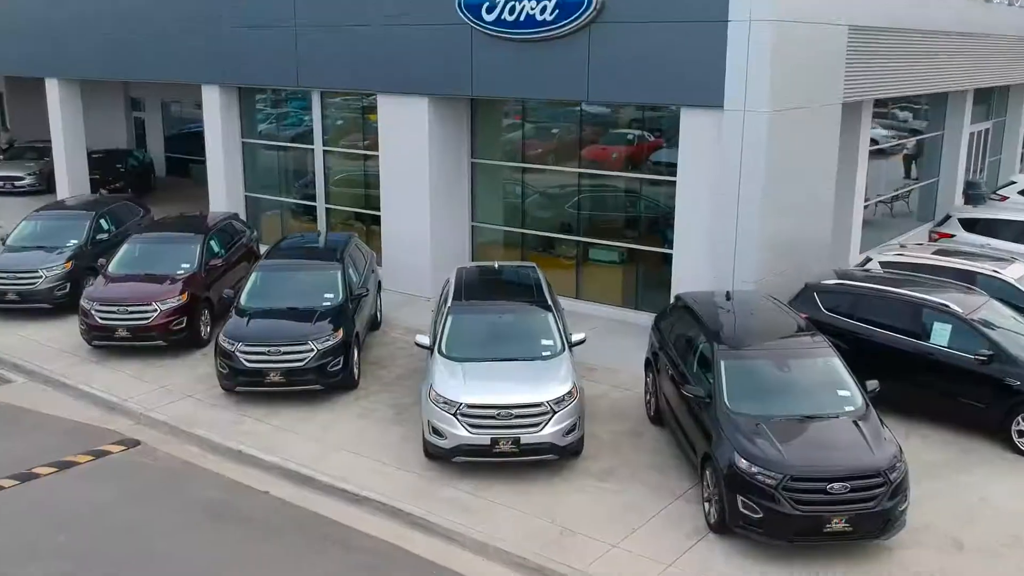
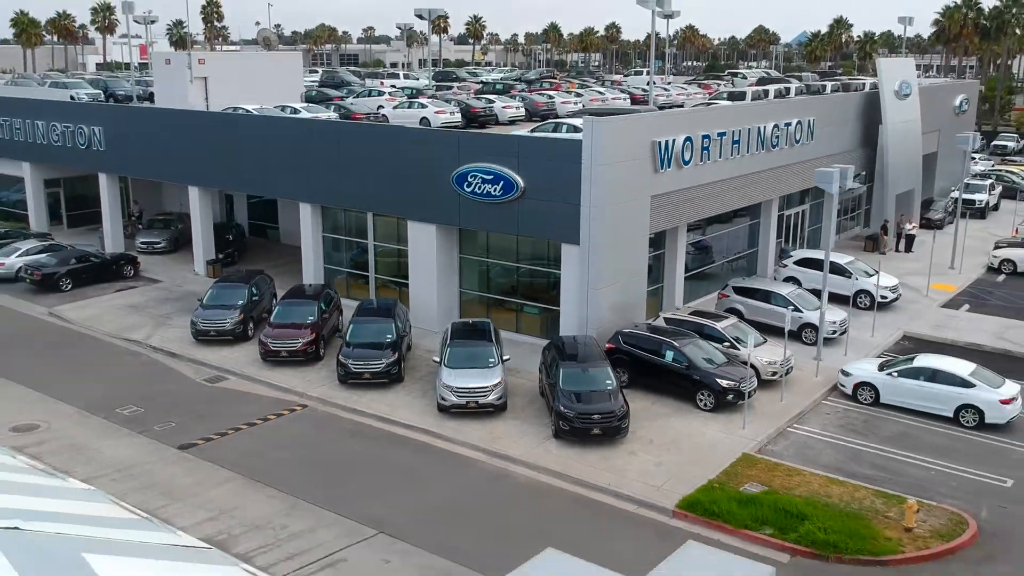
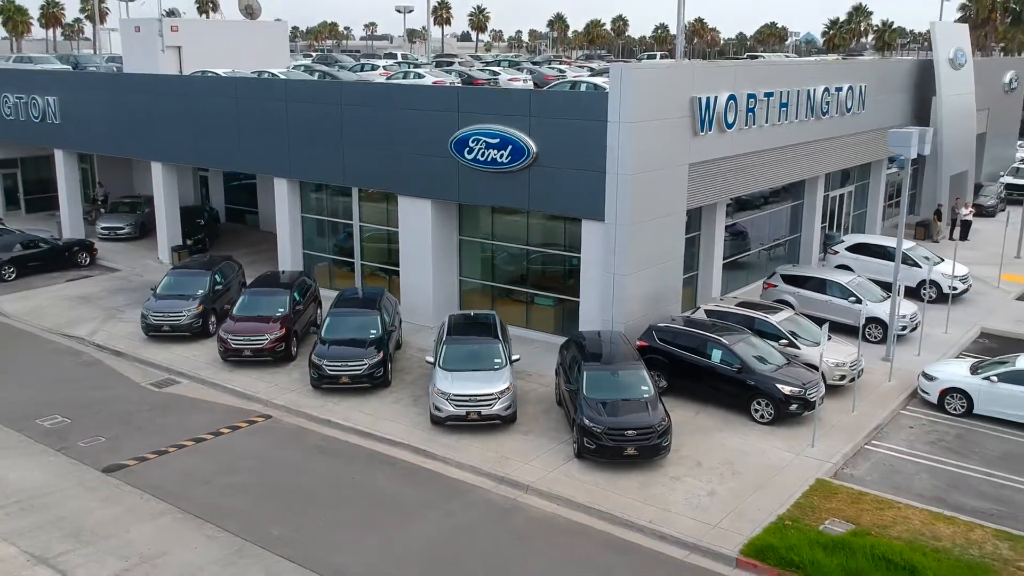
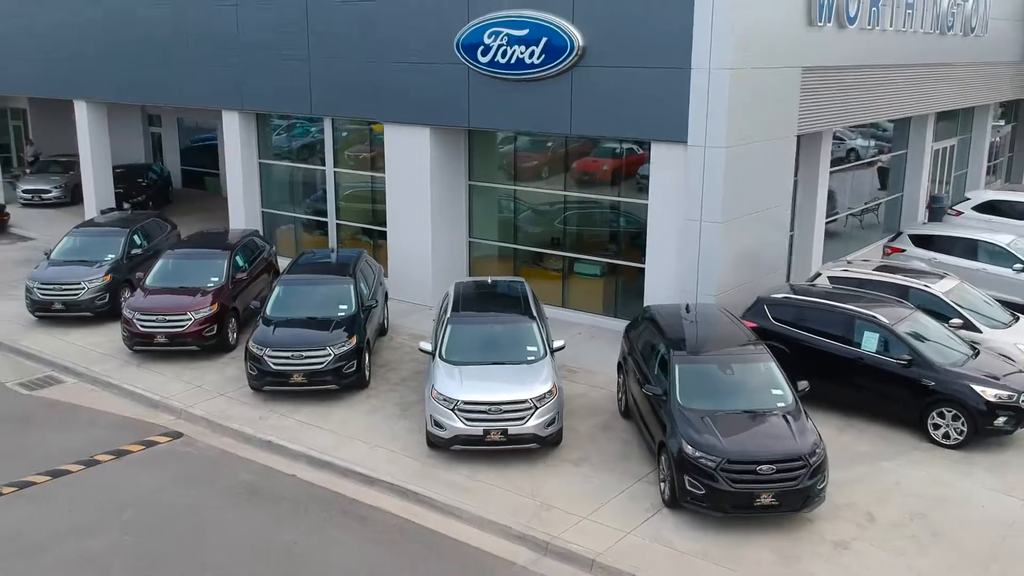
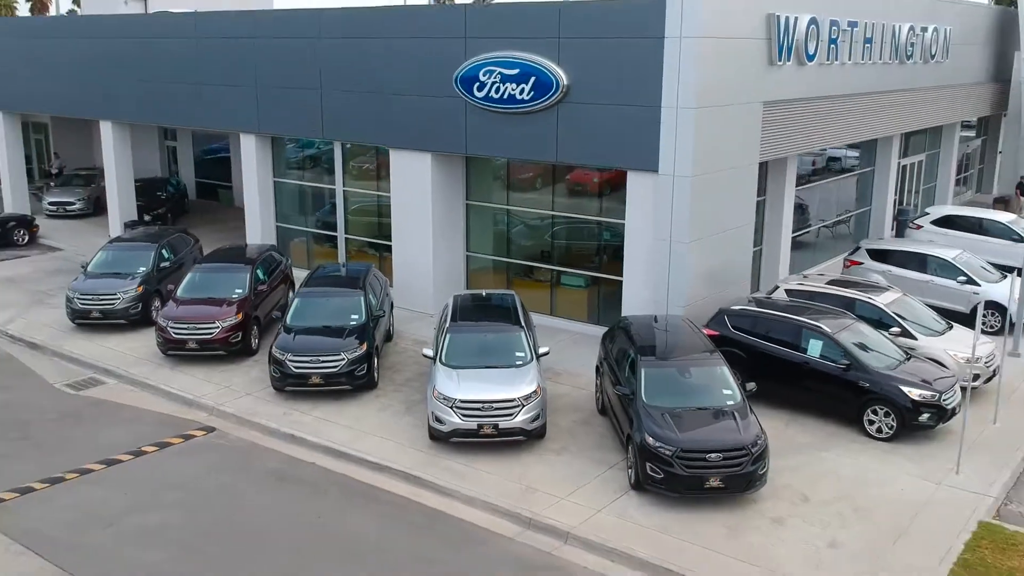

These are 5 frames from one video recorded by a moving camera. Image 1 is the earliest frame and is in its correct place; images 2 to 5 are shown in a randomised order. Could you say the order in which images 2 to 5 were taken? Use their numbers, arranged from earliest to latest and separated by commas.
4, 5, 3, 2
